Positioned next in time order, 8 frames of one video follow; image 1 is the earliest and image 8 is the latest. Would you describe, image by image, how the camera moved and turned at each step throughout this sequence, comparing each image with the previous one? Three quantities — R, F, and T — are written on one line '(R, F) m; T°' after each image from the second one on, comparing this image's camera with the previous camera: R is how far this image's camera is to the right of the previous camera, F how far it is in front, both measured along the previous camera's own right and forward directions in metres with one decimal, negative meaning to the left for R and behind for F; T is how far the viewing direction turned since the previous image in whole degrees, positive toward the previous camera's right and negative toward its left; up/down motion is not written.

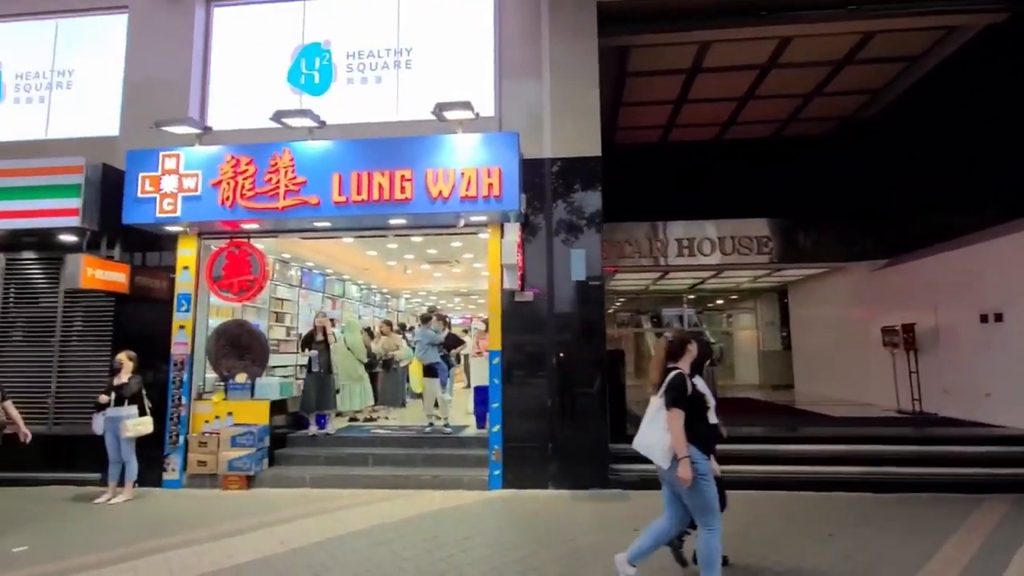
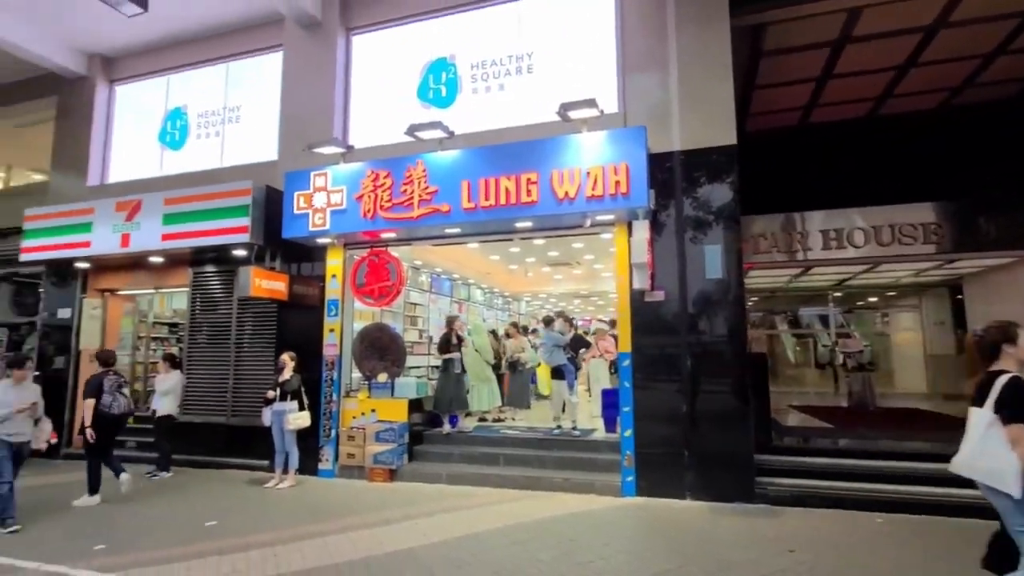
(-0.1, +0.1) m; -12°
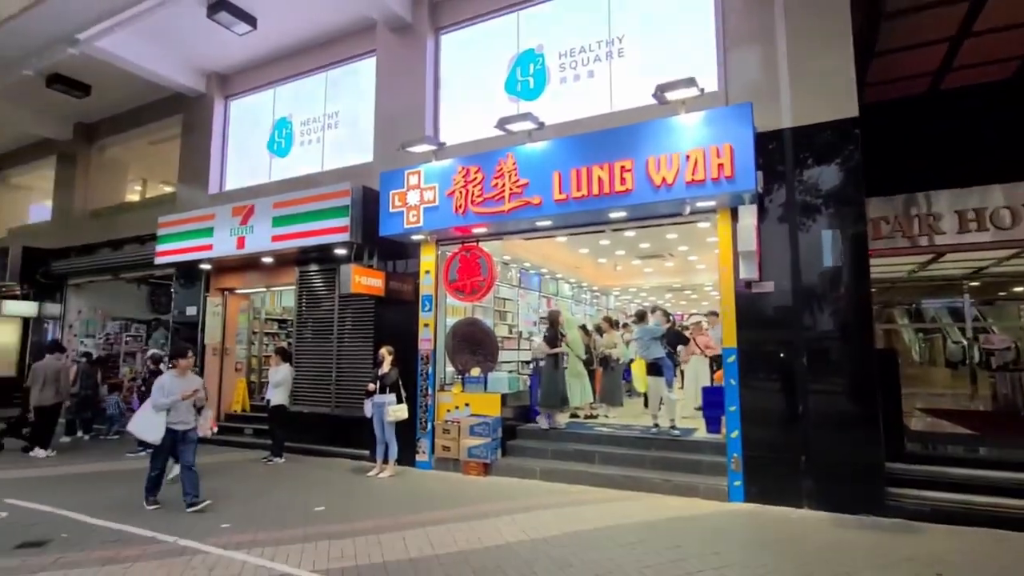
(-0.1, +0.1) m; -9°
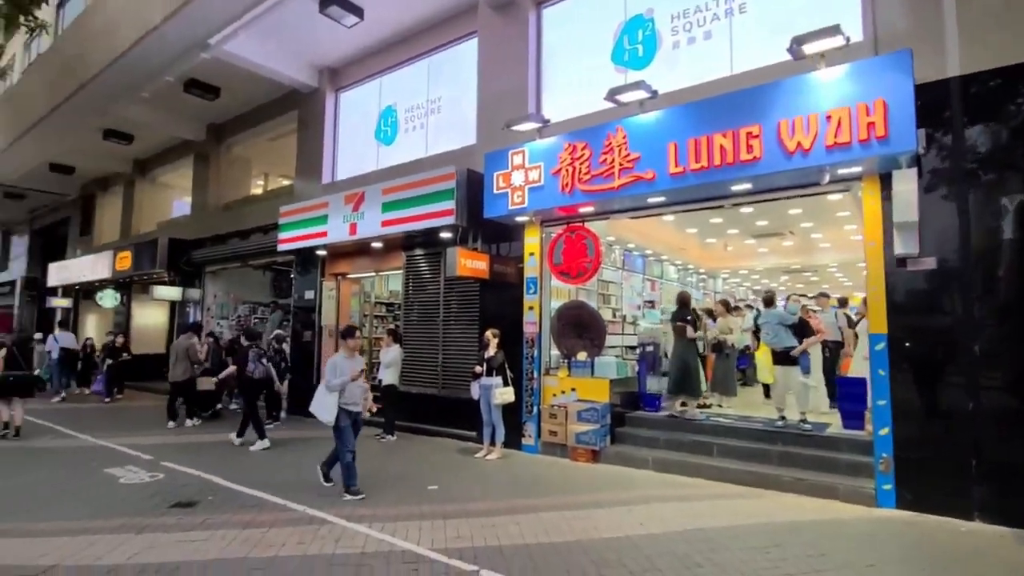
(-0.2, +0.2) m; -10°
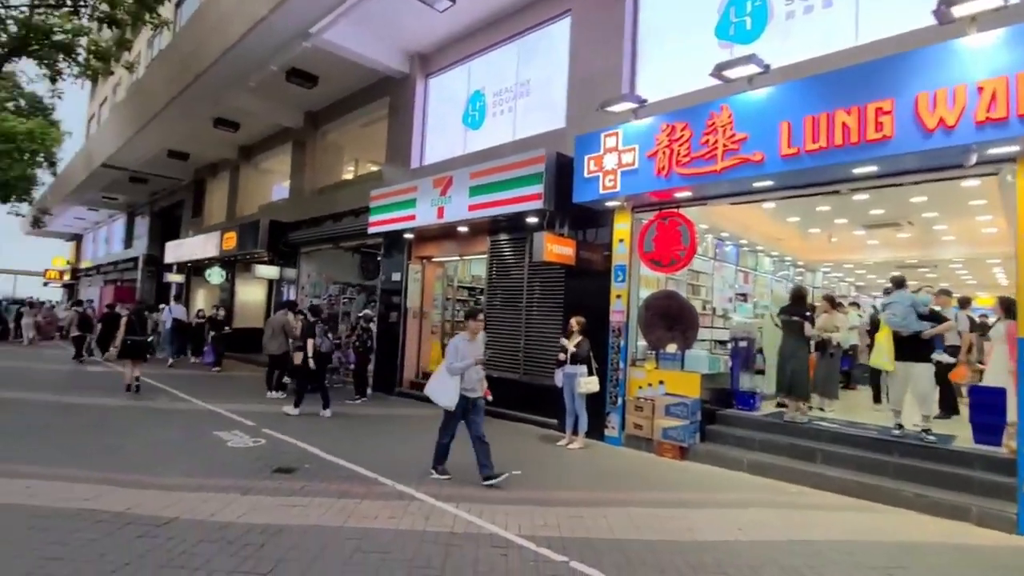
(-0.2, +0.1) m; -8°
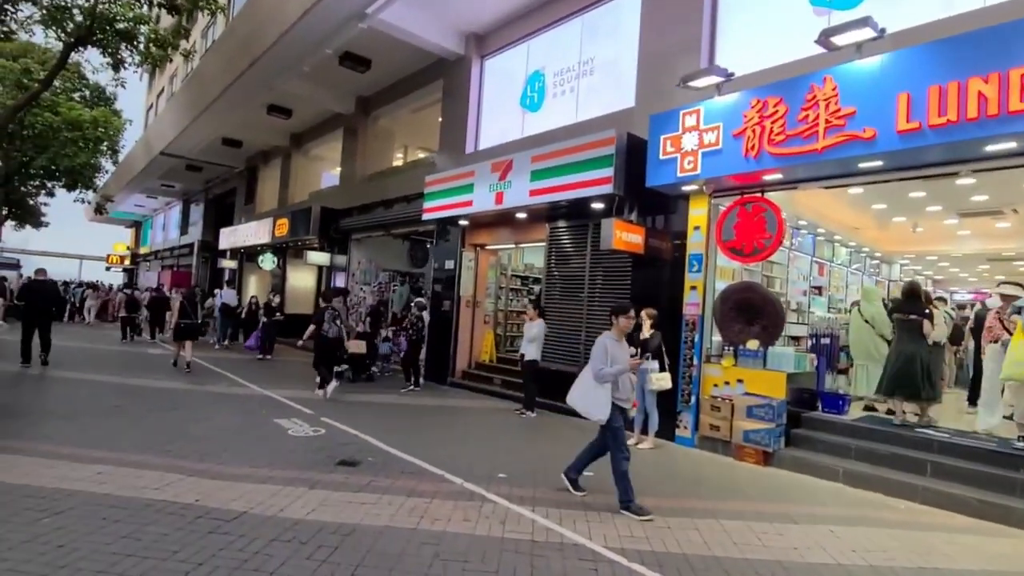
(-0.4, +0.4) m; -4°
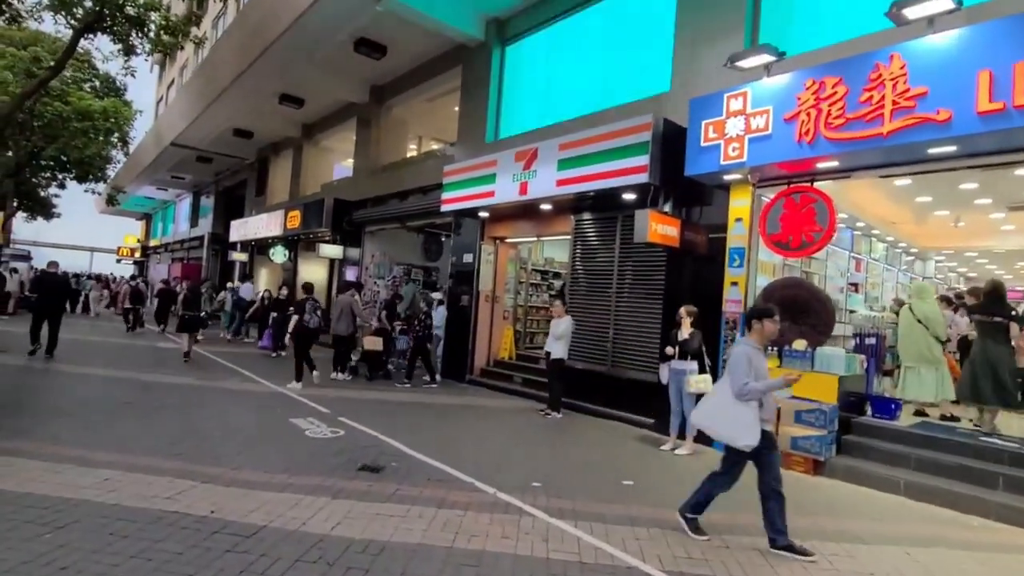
(-0.3, +0.4) m; -1°
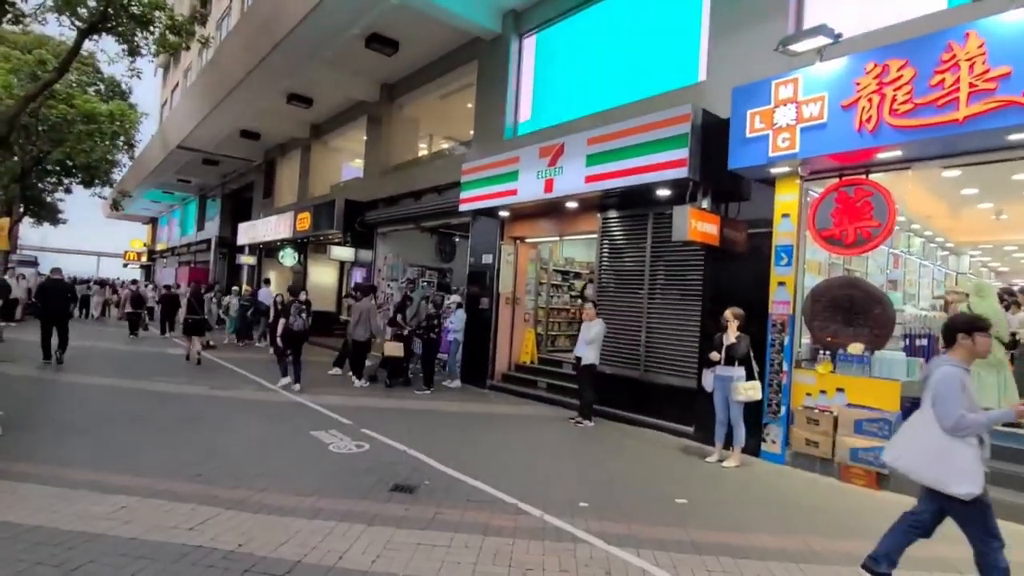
(-0.3, +0.4) m; 0°
